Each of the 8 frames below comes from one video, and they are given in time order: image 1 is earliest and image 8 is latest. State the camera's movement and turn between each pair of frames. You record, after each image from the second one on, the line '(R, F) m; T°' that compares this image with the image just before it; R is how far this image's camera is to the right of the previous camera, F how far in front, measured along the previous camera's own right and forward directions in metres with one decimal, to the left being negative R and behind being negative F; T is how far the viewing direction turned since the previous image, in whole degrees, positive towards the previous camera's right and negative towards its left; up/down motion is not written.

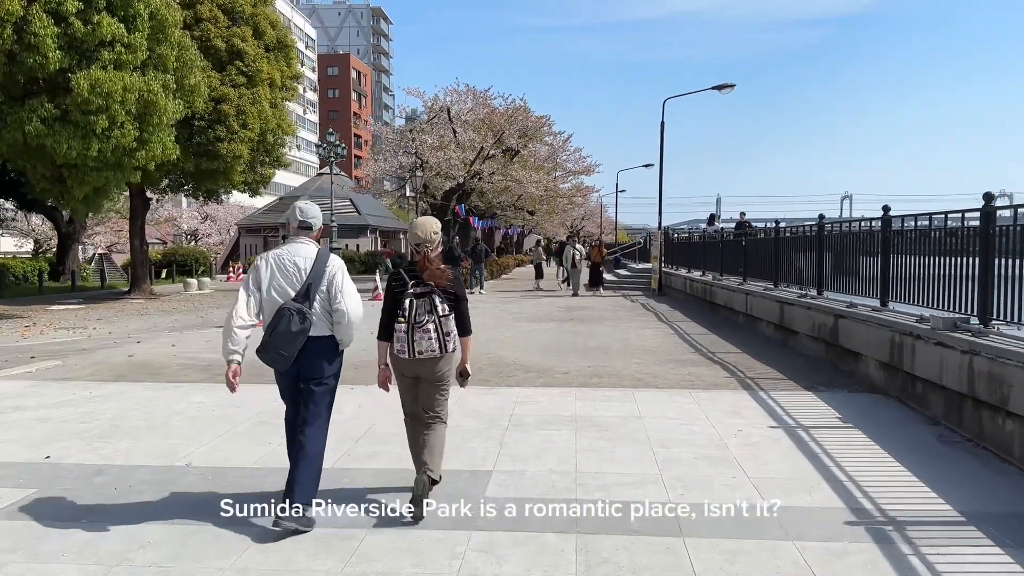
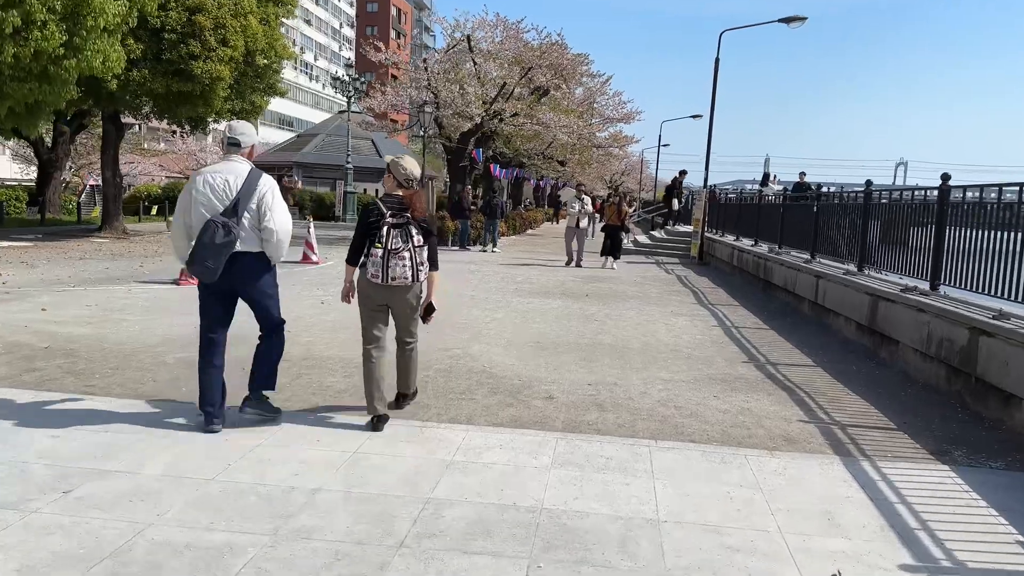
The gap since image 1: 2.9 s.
(+0.5, +3.0) m; -2°
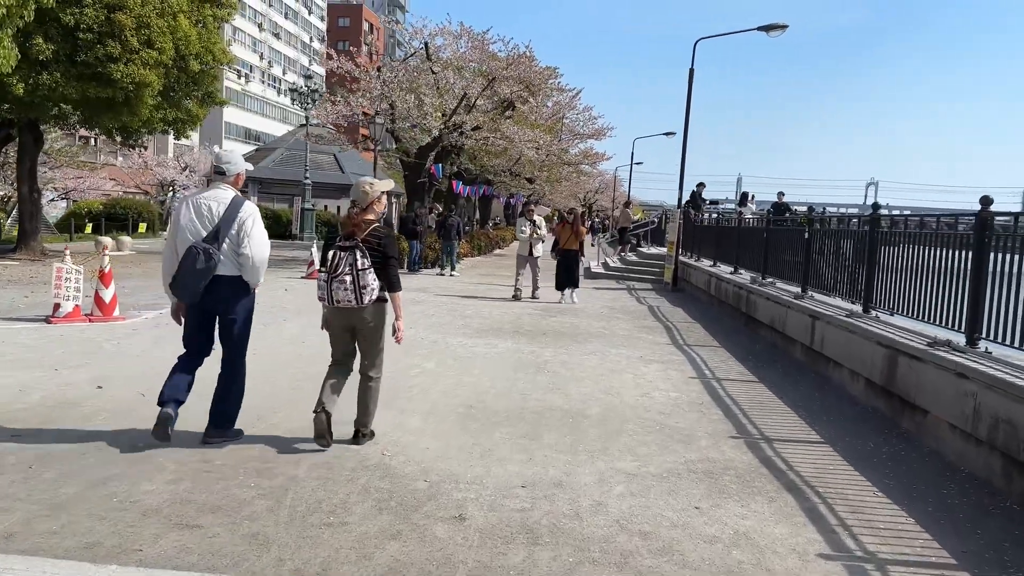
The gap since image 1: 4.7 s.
(+0.4, +1.7) m; +2°
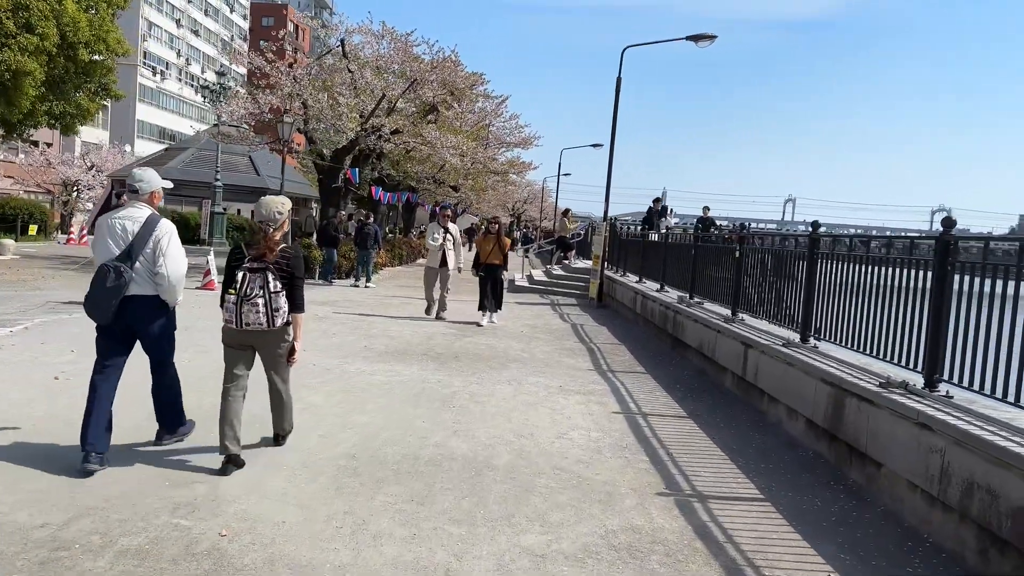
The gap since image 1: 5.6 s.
(+0.2, +0.9) m; +5°
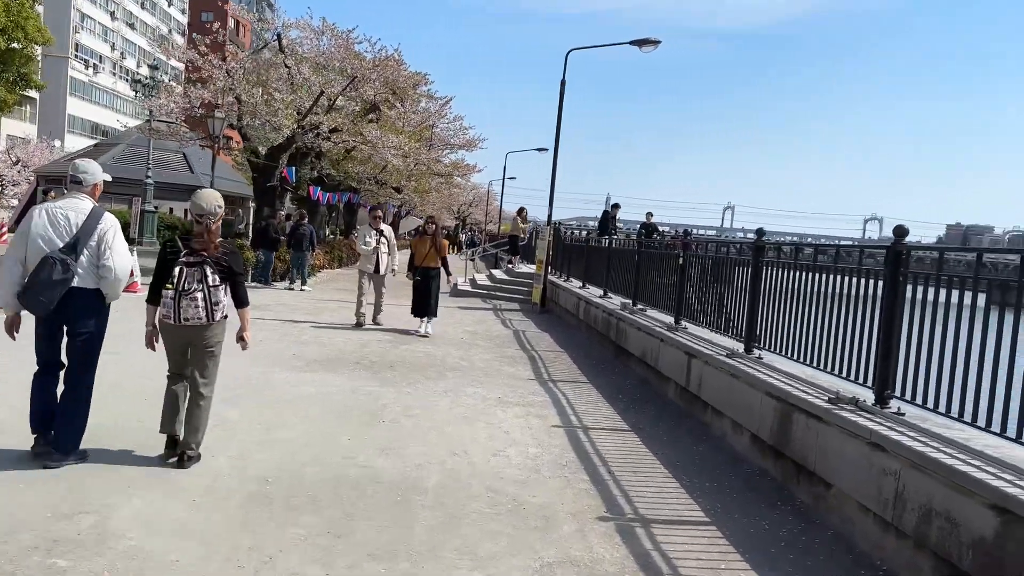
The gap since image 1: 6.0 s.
(+0.1, +0.4) m; +4°
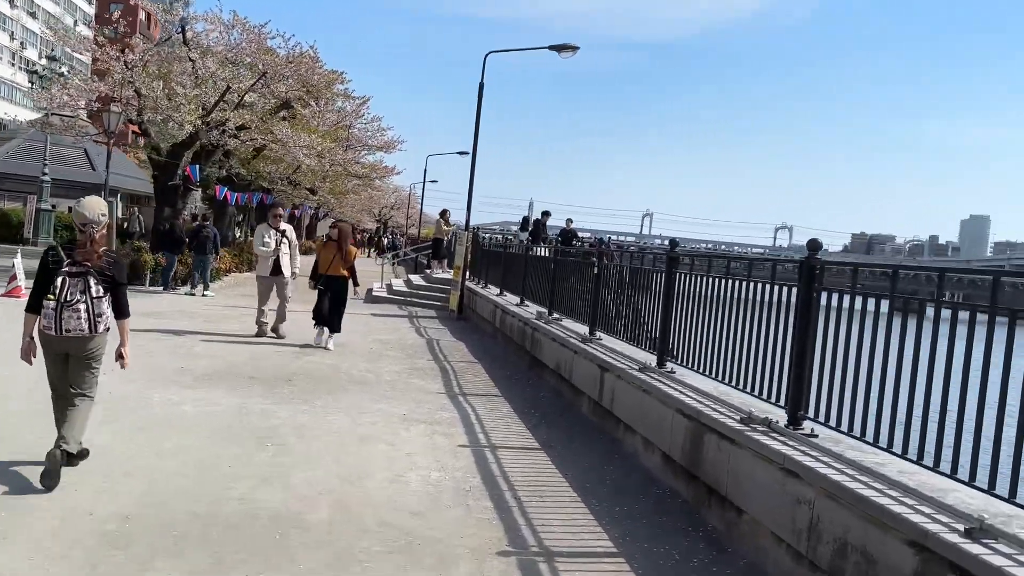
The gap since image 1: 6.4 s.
(+0.1, +0.4) m; +5°
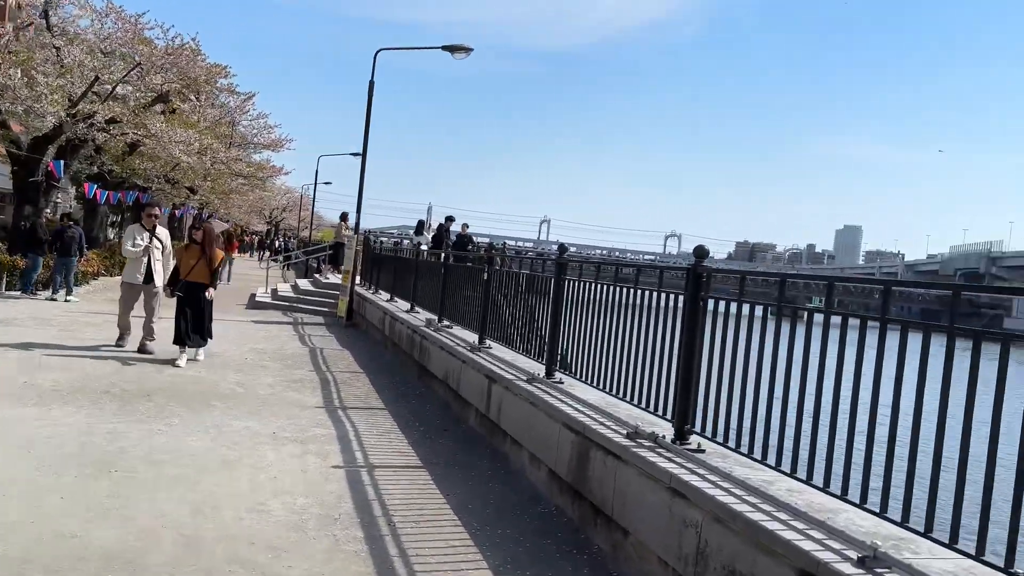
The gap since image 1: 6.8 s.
(+0.1, +0.3) m; +7°
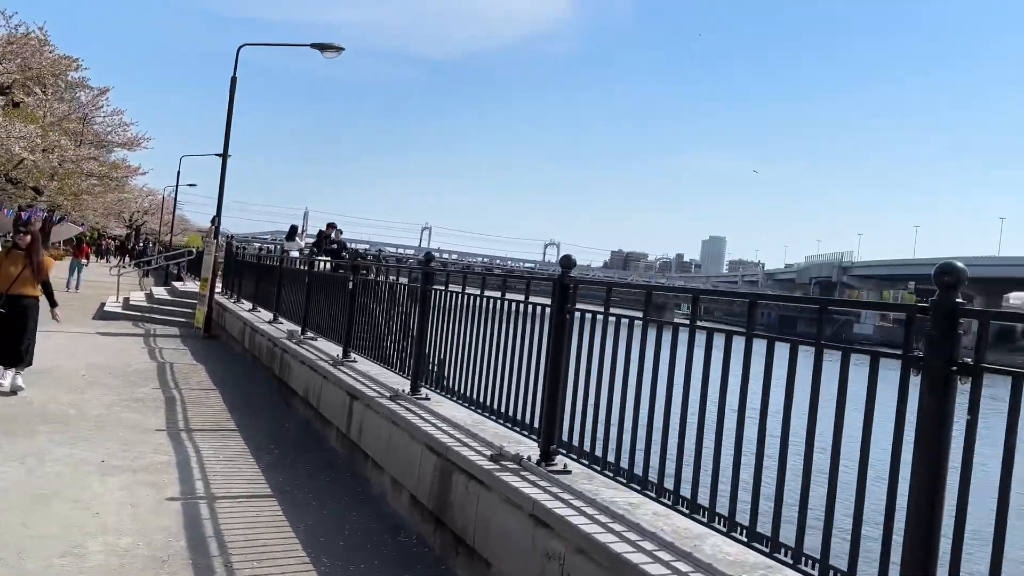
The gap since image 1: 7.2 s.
(+0.1, +0.3) m; +9°
